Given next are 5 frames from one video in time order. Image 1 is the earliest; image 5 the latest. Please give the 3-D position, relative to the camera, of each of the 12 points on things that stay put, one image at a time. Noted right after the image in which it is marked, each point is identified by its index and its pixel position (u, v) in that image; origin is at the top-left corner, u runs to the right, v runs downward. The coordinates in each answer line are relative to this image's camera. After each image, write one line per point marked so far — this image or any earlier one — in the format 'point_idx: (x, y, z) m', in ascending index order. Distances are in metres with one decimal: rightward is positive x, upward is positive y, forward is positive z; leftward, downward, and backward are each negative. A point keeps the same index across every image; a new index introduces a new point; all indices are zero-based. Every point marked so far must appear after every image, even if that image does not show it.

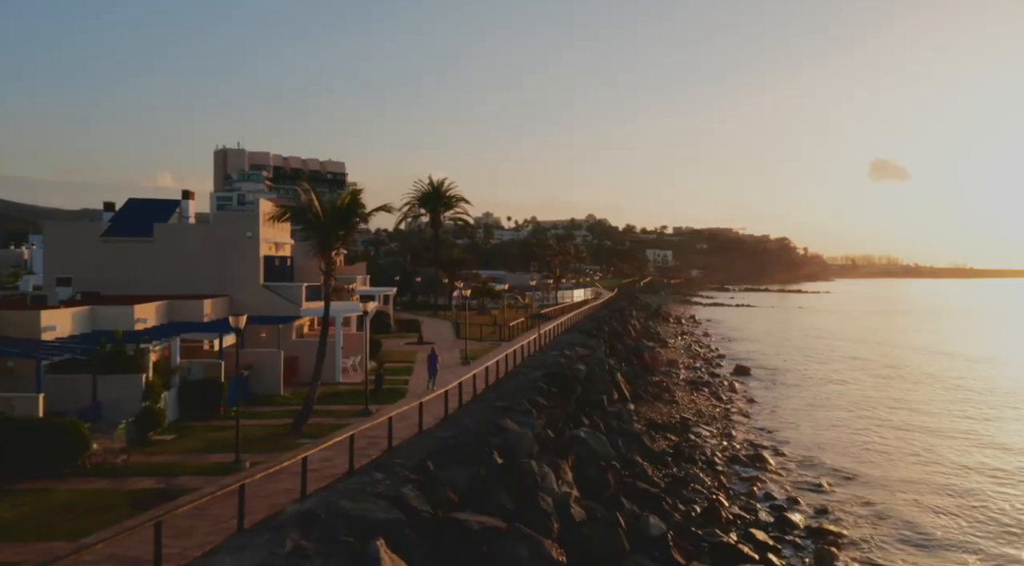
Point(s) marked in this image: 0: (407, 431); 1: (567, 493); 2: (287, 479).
0: (-2.4, -3.5, +18.4) m
1: (+1.2, -4.6, +17.4) m
2: (-4.1, -3.6, +14.4) m
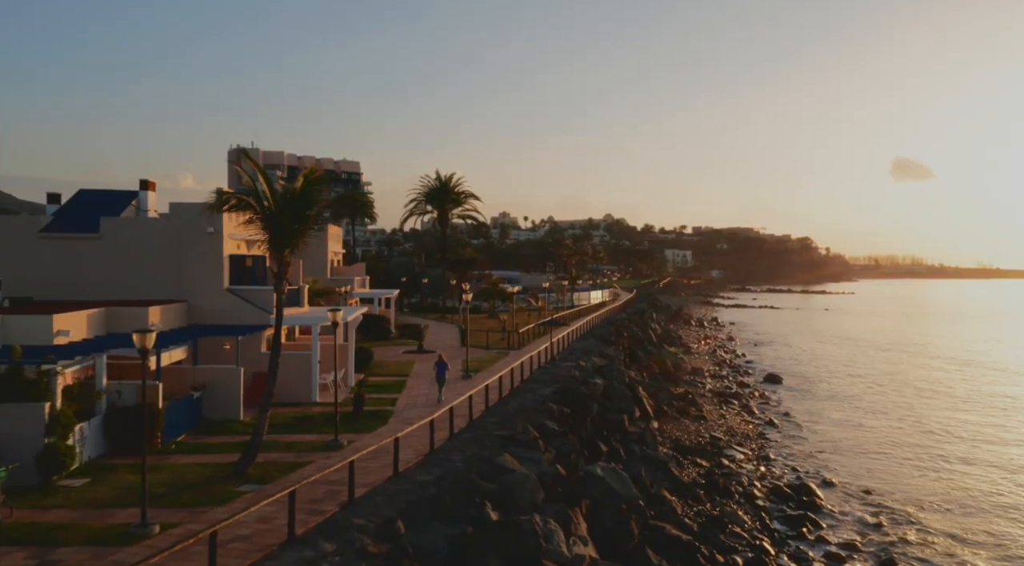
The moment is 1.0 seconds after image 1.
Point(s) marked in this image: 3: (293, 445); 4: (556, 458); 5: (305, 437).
0: (-2.5, -3.6, +14.6) m
1: (+1.2, -4.7, +13.6) m
2: (-4.2, -3.7, +10.7) m
3: (-4.8, -3.5, +17.1) m
4: (+1.0, -4.1, +18.6) m
5: (-4.7, -3.5, +17.8) m
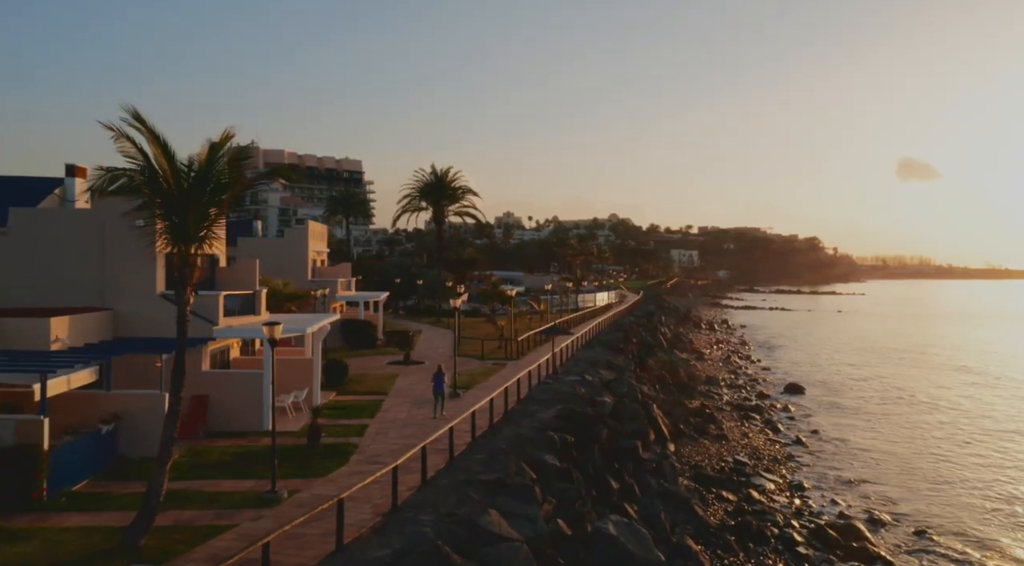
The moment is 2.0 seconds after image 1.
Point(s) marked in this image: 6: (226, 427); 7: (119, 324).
0: (-2.7, -3.7, +10.8) m
1: (+0.9, -4.8, +9.7) m
2: (-4.5, -3.8, +6.9) m
3: (-5.0, -3.6, +13.3) m
4: (+0.8, -4.2, +14.7) m
5: (-4.9, -3.6, +14.0) m
6: (-6.8, -3.4, +18.5) m
7: (-9.2, -1.0, +18.3) m
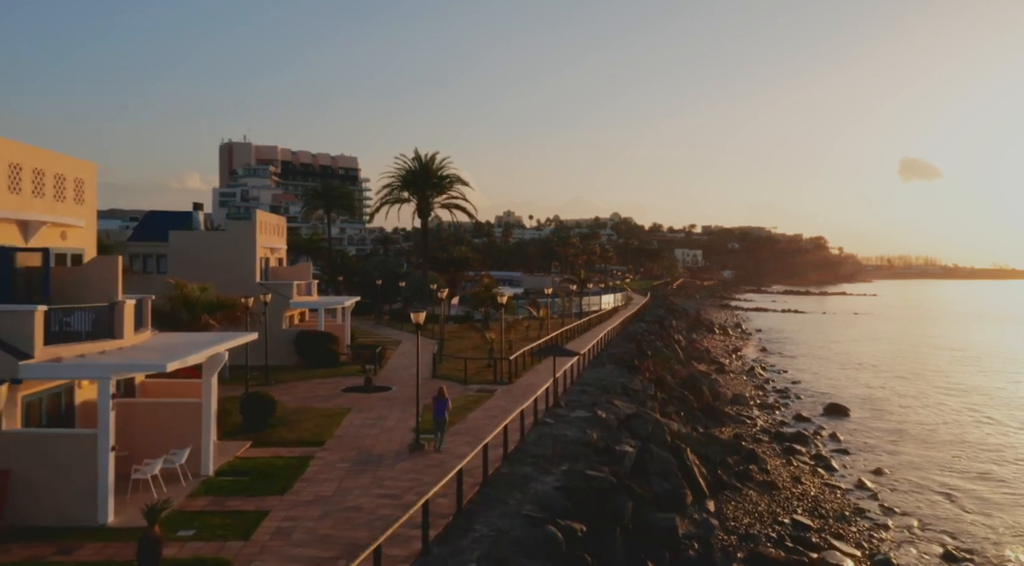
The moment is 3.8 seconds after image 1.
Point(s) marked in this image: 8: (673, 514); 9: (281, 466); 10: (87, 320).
0: (-3.0, -3.8, +4.1) m
1: (+0.6, -5.0, +3.0) m
2: (-4.8, -3.9, +0.2) m
3: (-5.3, -3.8, +6.5) m
4: (+0.5, -4.4, +8.0) m
5: (-5.2, -3.7, +7.2) m
6: (-7.1, -3.5, +11.7) m
7: (-9.5, -1.1, +11.5) m
8: (+3.4, -4.9, +16.7) m
9: (-4.5, -3.6, +15.5) m
10: (-7.5, -0.6, +13.9) m
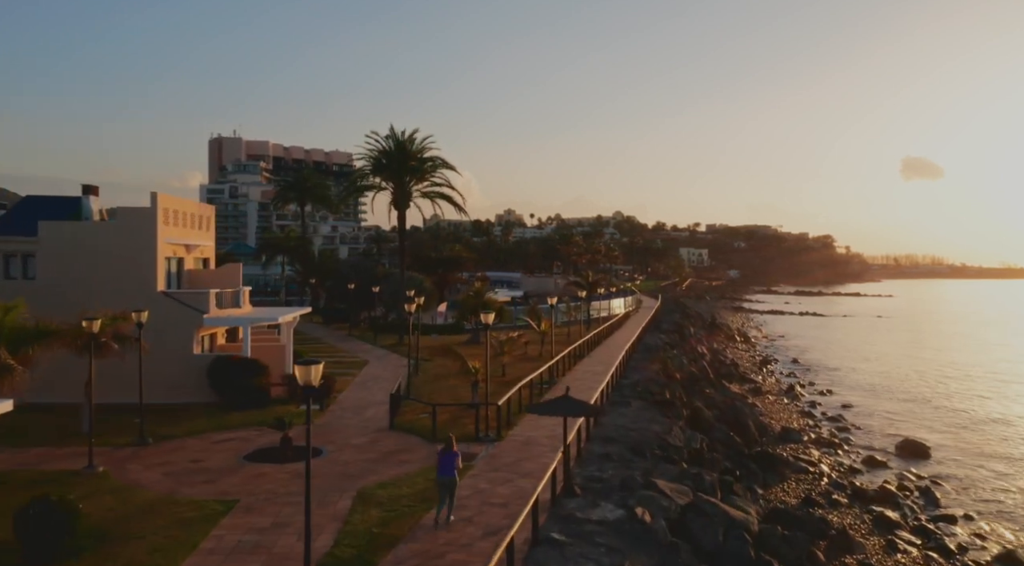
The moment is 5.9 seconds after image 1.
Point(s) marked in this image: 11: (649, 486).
0: (-3.3, -4.1, -4.1) m
1: (+0.3, -5.3, -5.2) m
2: (-5.1, -4.2, -8.0) m
3: (-5.6, -4.0, -1.6) m
4: (+0.2, -4.7, -0.2) m
5: (-5.5, -4.0, -0.9) m
6: (-7.4, -3.8, +3.6) m
7: (-9.8, -1.4, +3.4) m
8: (+3.1, -5.1, +8.5) m
9: (-4.8, -3.9, +7.3) m
10: (-7.8, -0.9, +5.7) m
11: (+2.5, -3.7, +14.6) m
